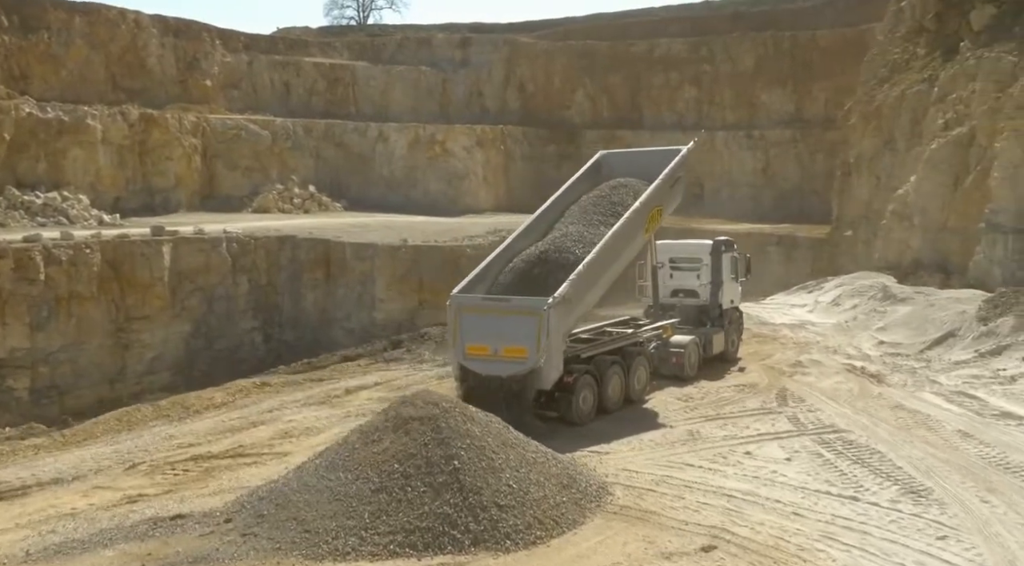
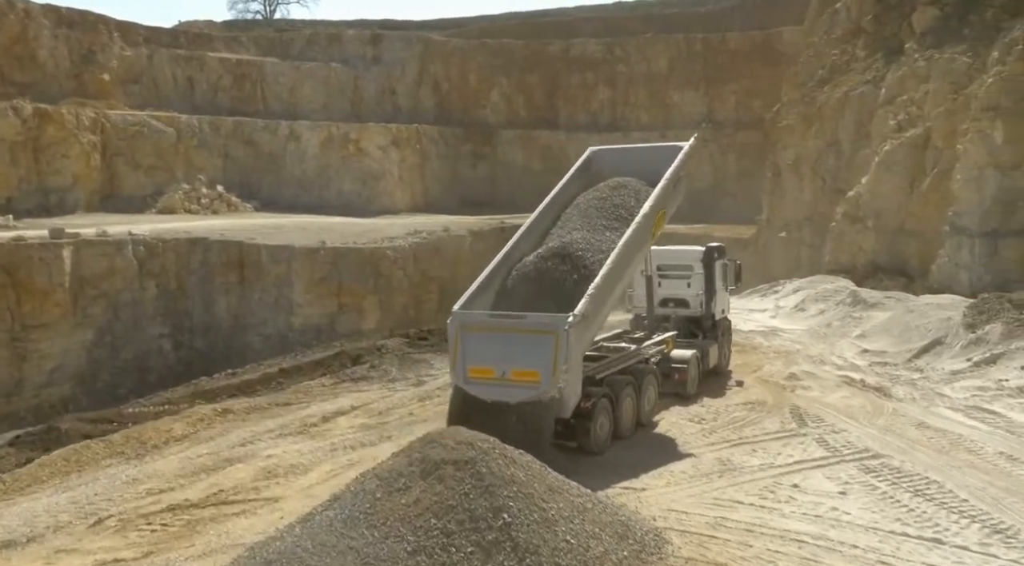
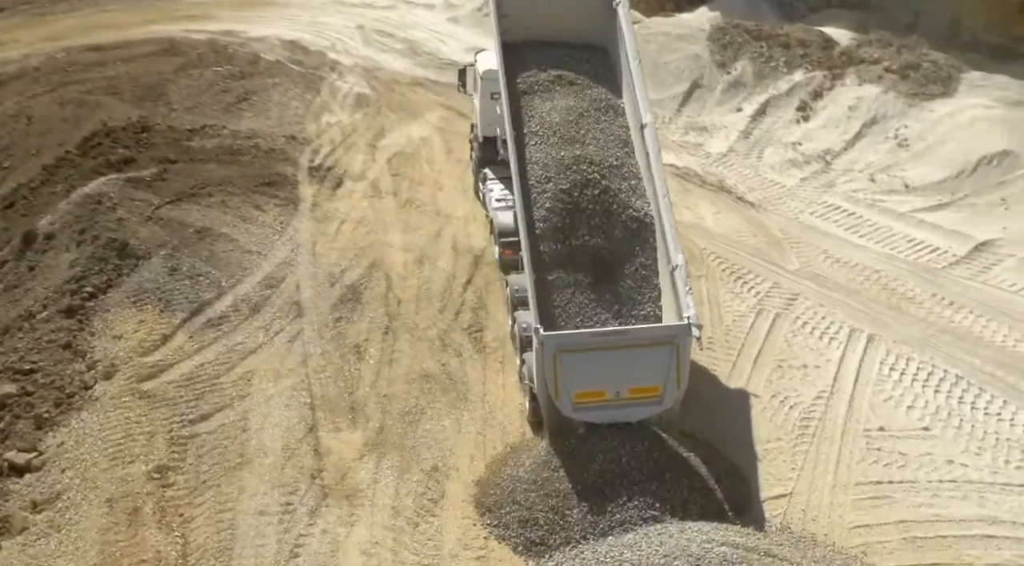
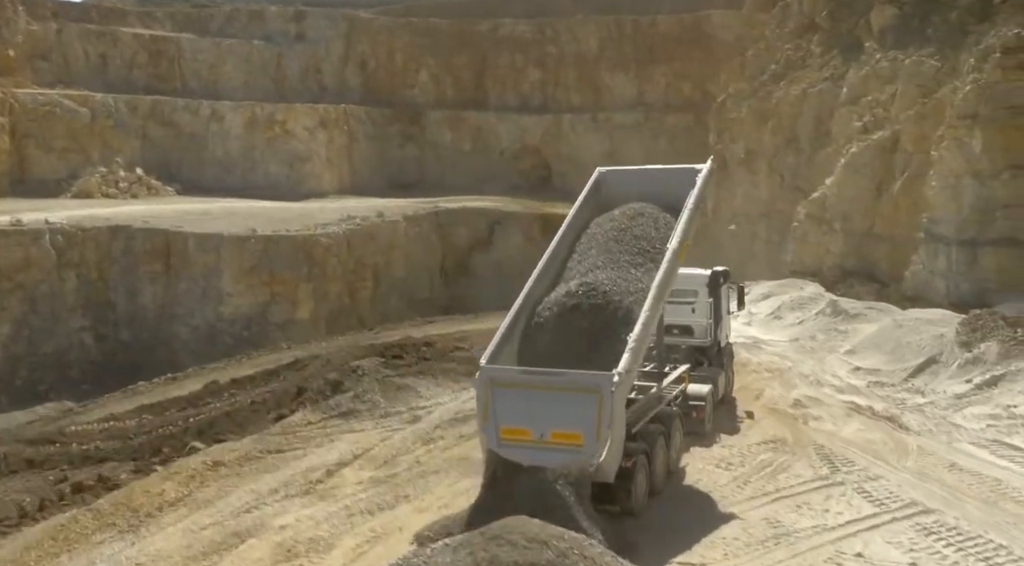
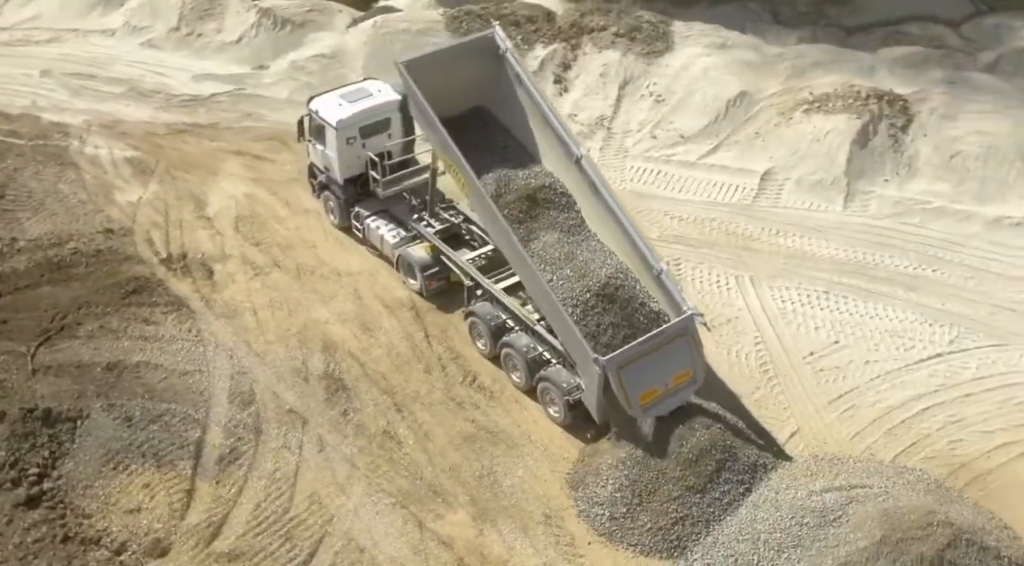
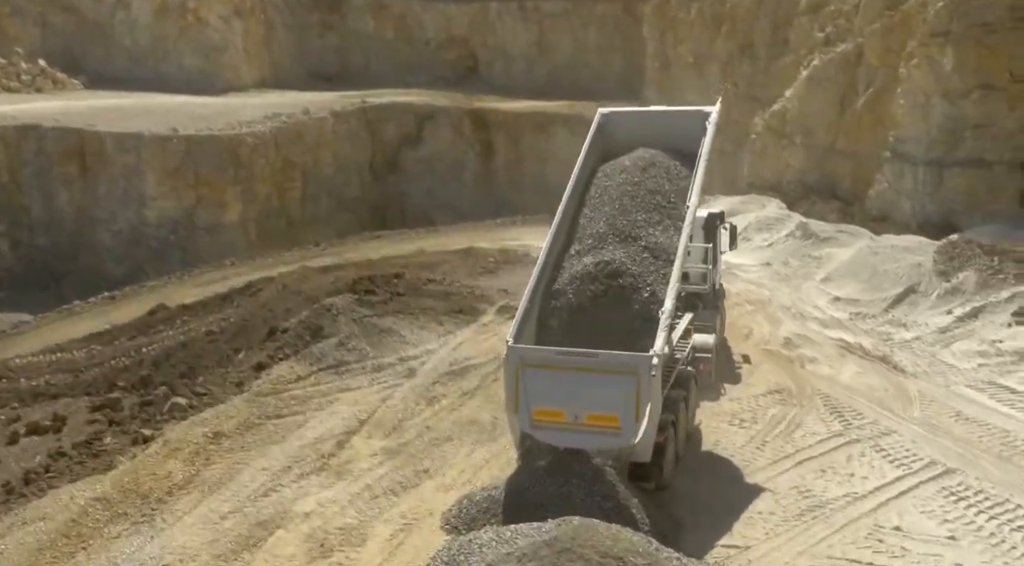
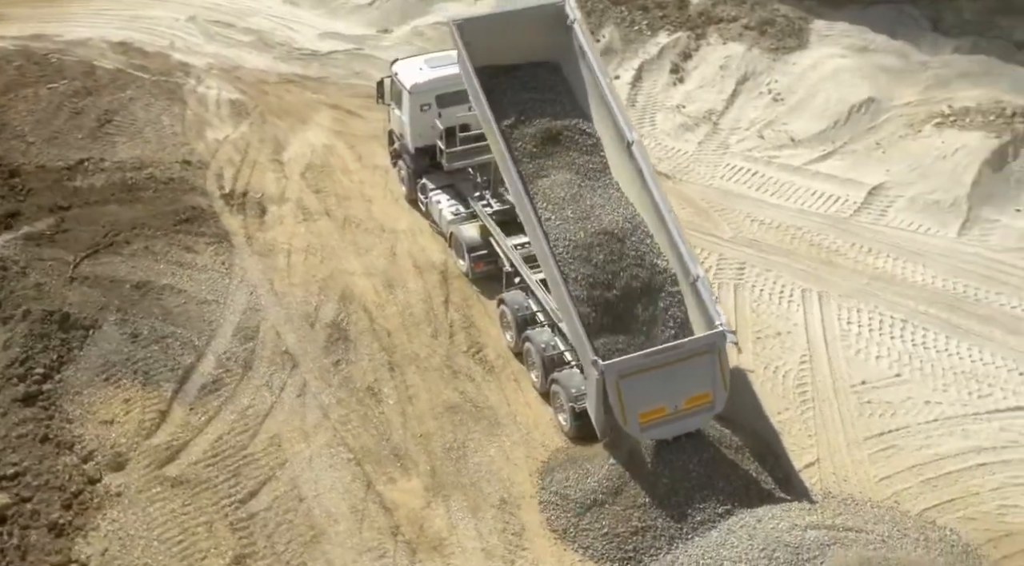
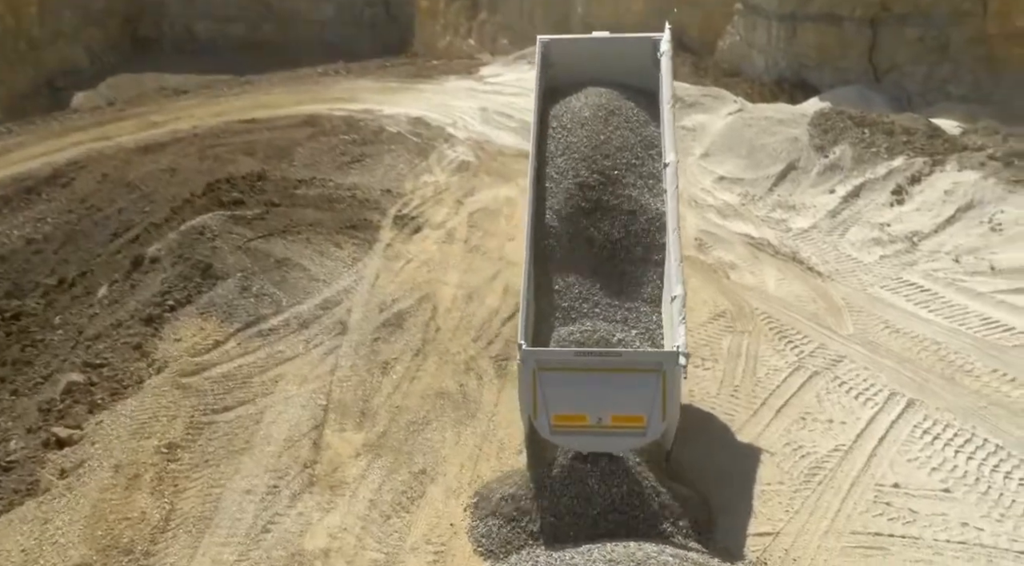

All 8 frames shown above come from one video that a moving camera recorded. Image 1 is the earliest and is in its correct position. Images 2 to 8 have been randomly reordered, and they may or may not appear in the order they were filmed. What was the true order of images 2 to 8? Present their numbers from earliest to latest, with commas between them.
2, 4, 6, 8, 3, 7, 5
